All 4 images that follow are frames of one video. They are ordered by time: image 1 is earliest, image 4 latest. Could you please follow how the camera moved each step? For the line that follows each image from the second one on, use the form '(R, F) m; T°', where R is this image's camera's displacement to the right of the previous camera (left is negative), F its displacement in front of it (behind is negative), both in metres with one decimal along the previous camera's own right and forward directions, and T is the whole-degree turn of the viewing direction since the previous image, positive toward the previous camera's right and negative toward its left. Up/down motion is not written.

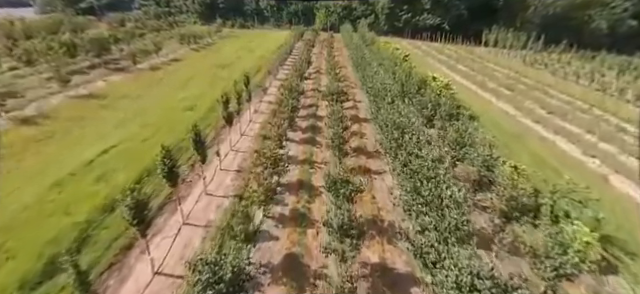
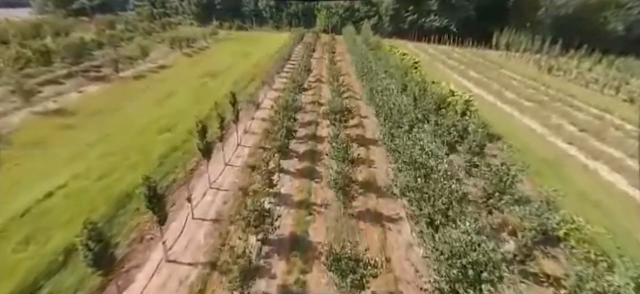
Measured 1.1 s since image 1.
(+0.1, +2.4) m; 0°
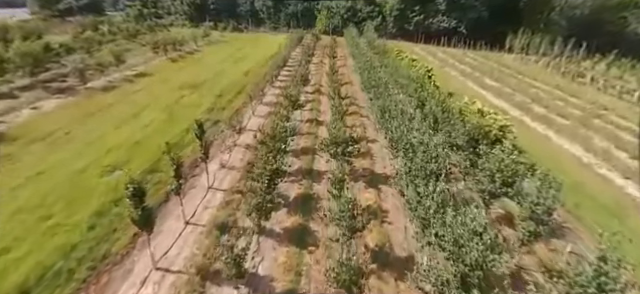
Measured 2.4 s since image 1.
(+0.2, +3.2) m; 0°
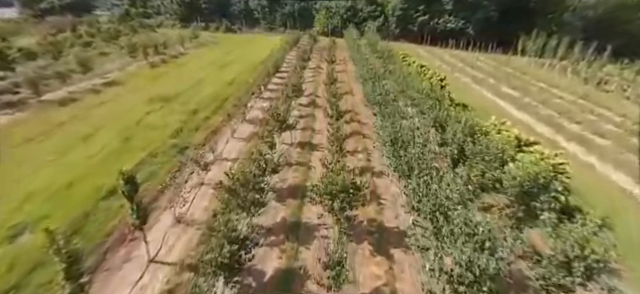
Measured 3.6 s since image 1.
(+0.3, +3.1) m; 0°
